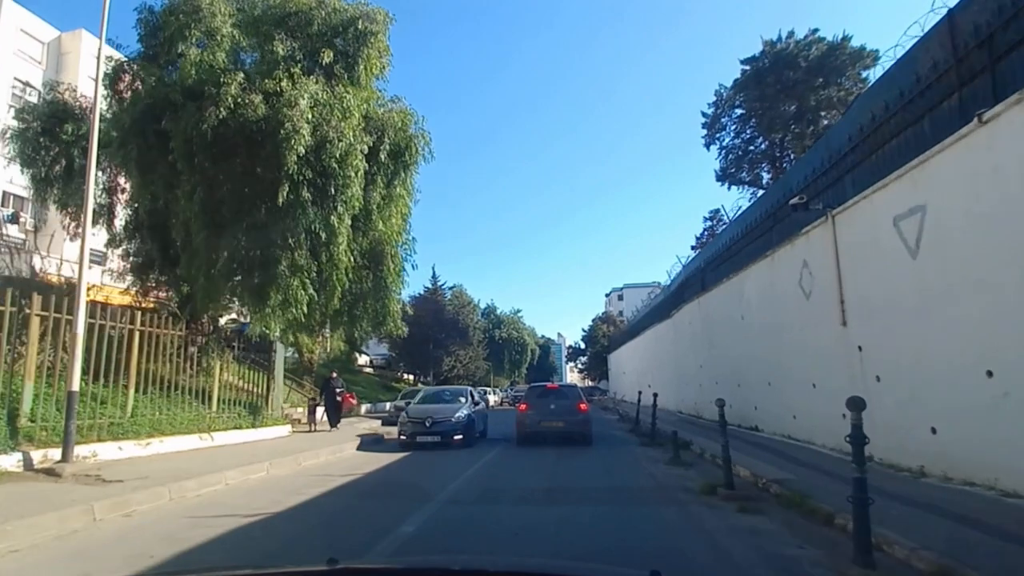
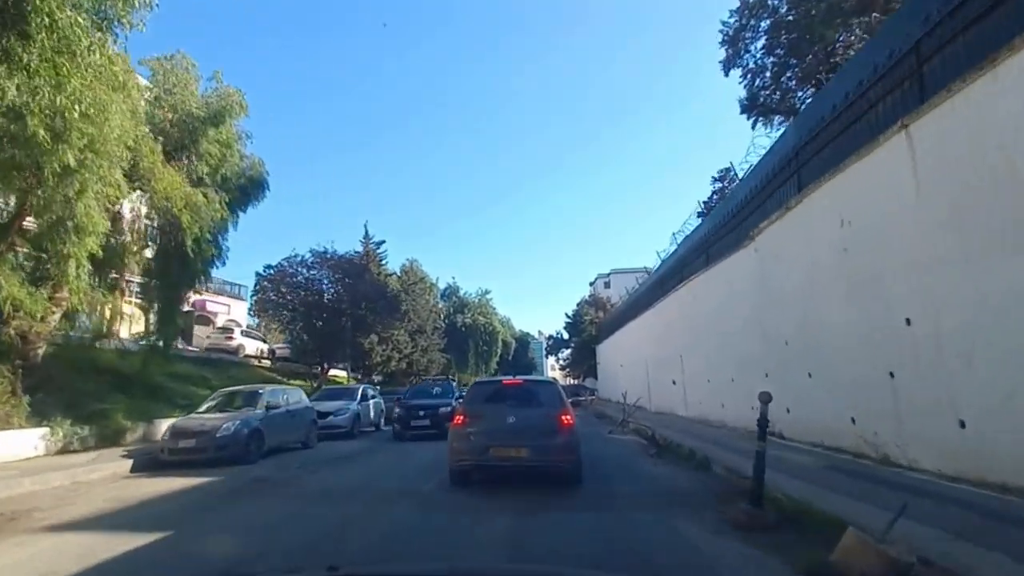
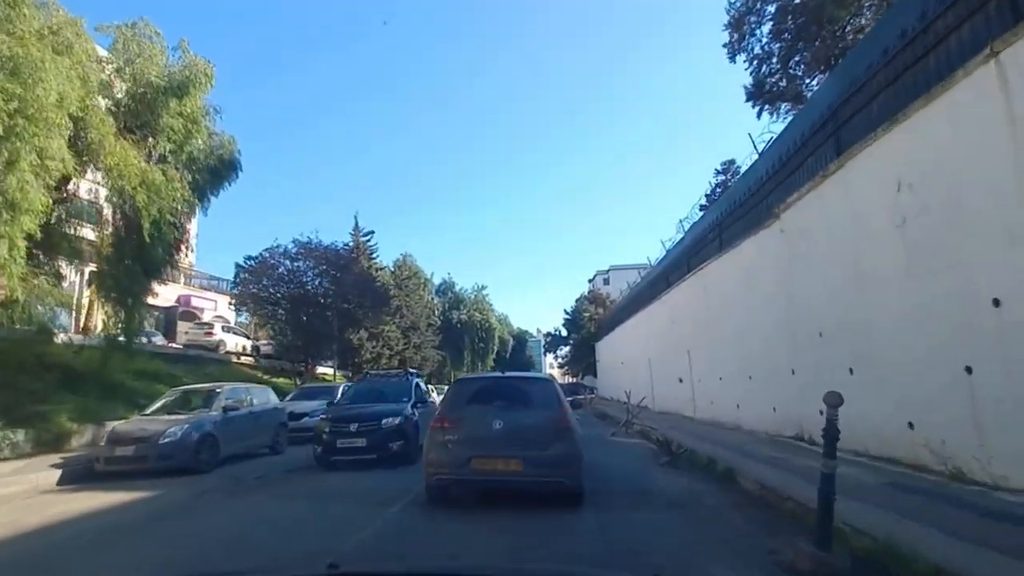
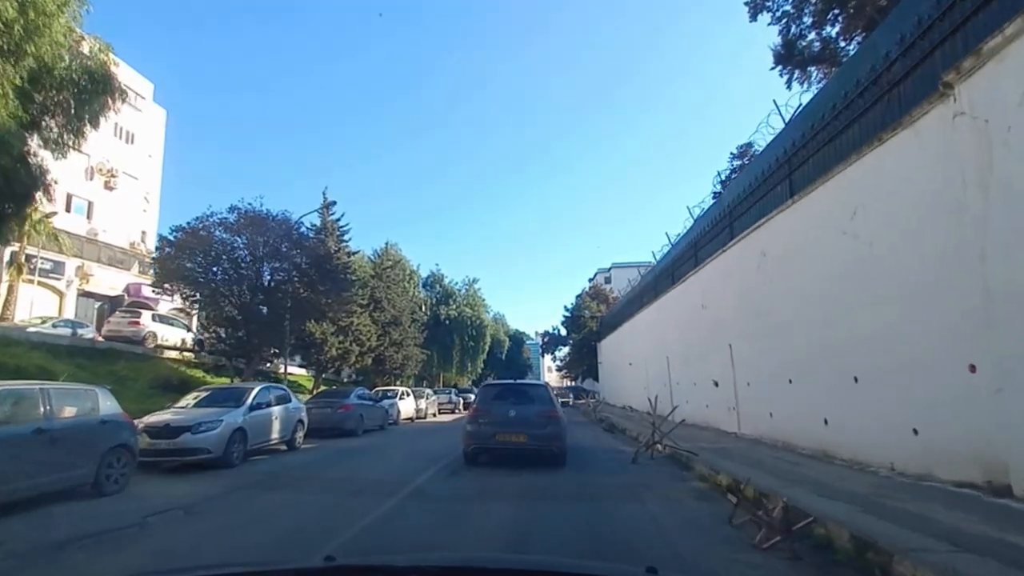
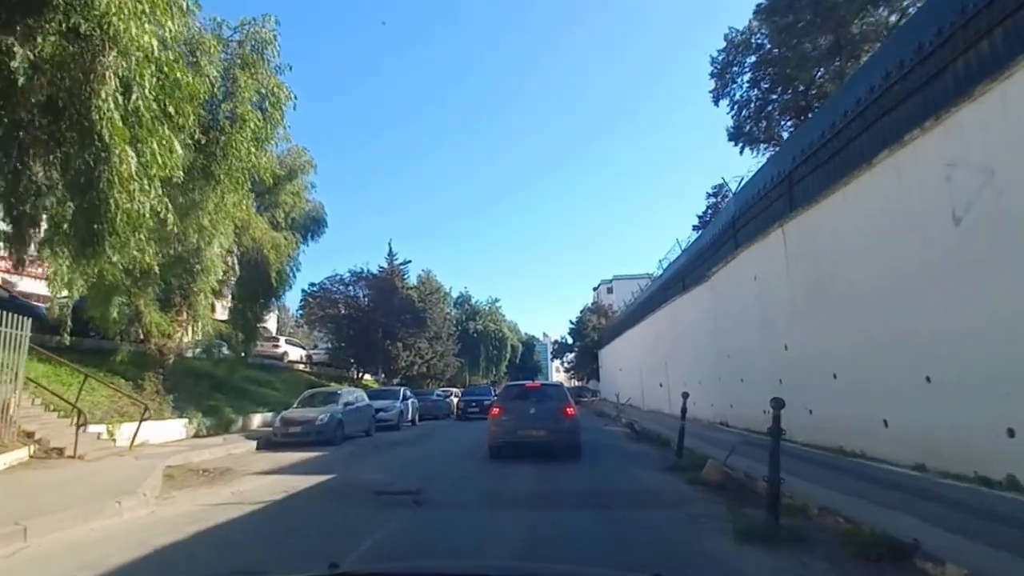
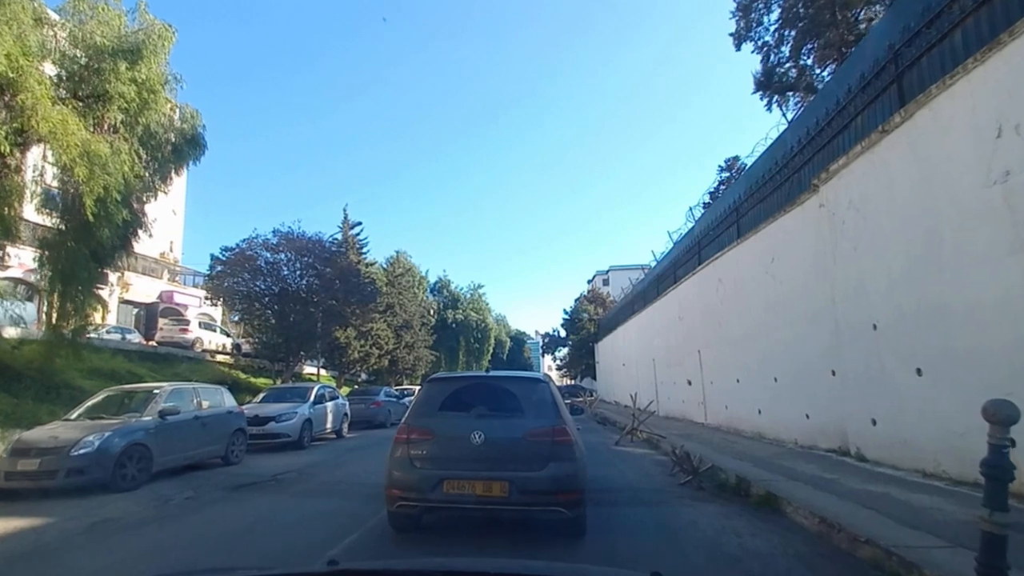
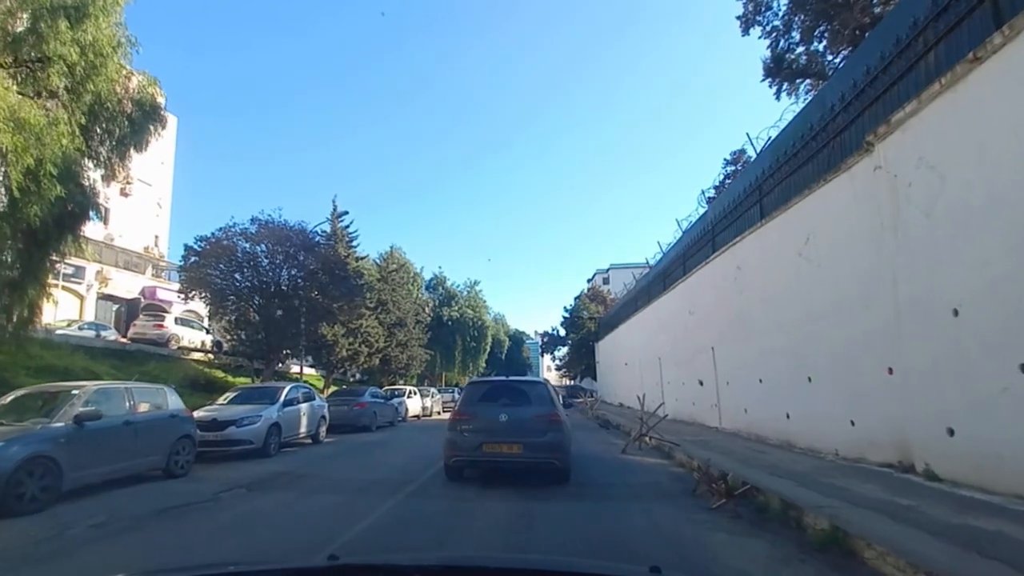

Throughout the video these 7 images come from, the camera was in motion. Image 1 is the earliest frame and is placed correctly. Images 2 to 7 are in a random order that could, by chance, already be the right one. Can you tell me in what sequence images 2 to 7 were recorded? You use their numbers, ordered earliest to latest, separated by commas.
5, 2, 3, 6, 7, 4
